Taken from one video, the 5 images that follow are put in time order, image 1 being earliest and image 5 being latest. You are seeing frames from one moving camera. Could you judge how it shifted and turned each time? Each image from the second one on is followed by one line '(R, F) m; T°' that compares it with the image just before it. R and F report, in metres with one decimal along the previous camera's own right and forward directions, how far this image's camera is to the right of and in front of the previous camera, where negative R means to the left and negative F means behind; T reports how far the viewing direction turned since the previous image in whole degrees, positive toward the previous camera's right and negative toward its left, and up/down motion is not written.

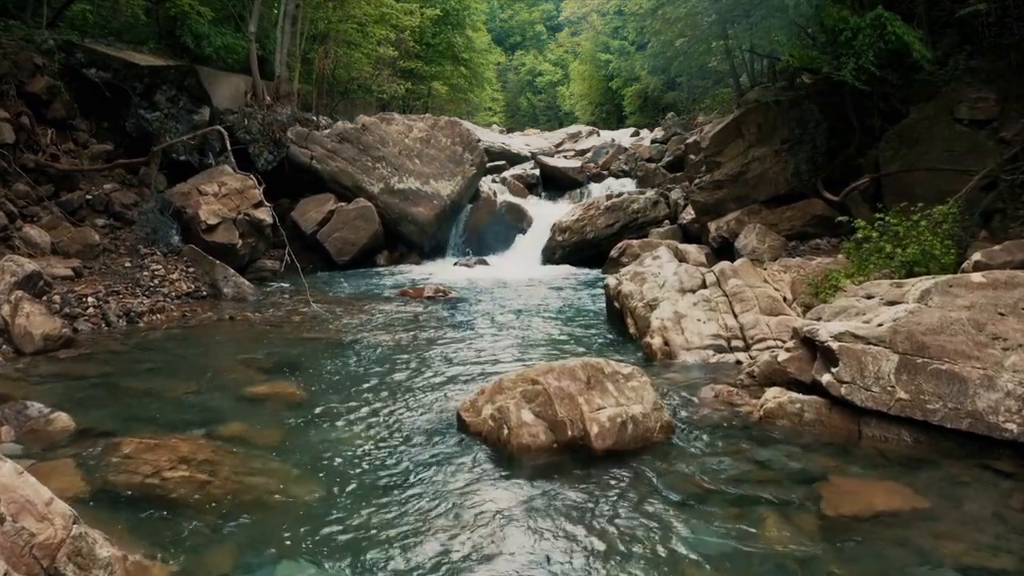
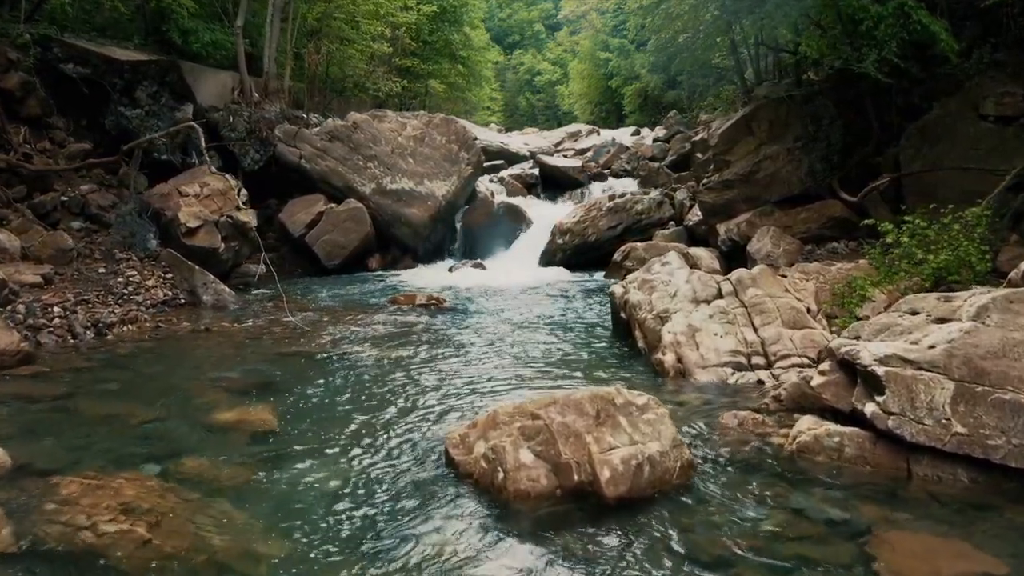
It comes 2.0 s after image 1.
(0.0, +0.9) m; 0°
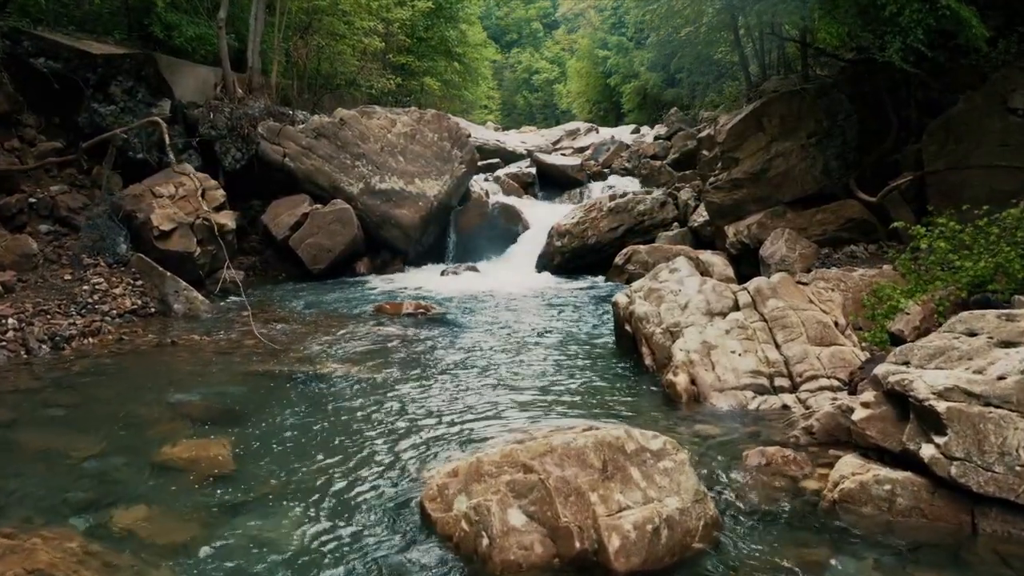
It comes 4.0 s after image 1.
(+0.1, +0.9) m; 0°
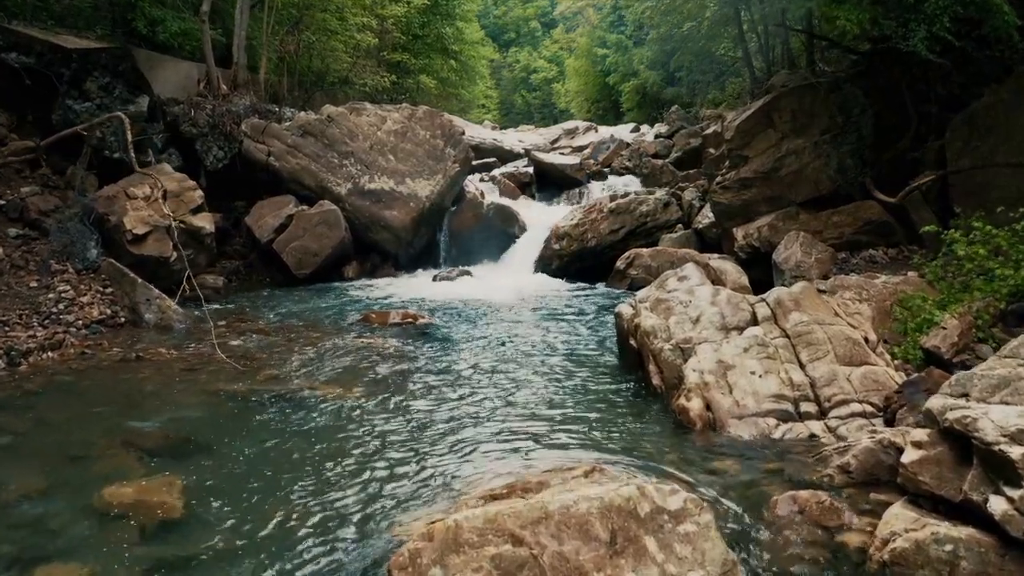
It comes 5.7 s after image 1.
(+0.1, +0.8) m; 0°
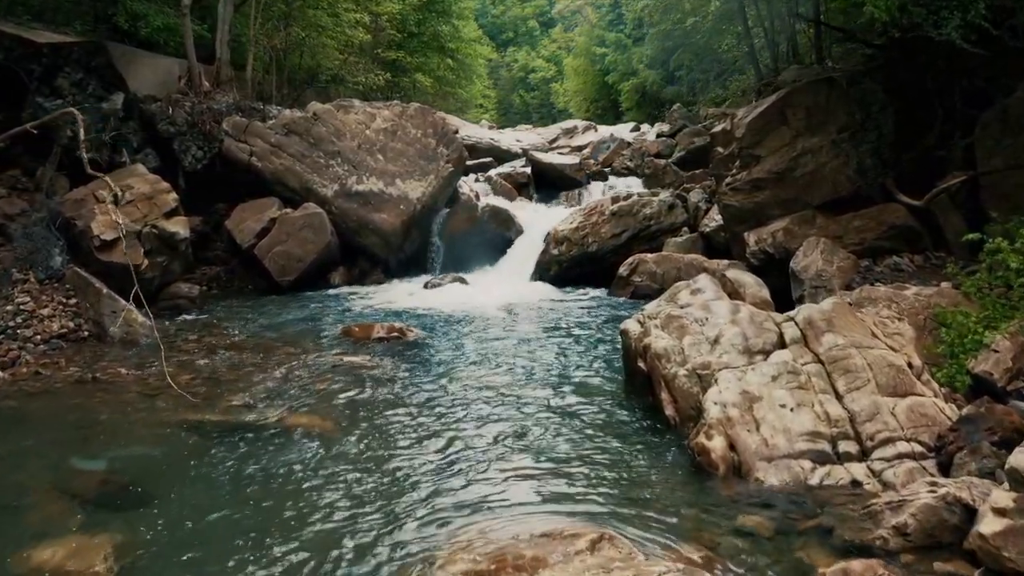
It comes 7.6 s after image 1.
(0.0, +0.9) m; 0°
